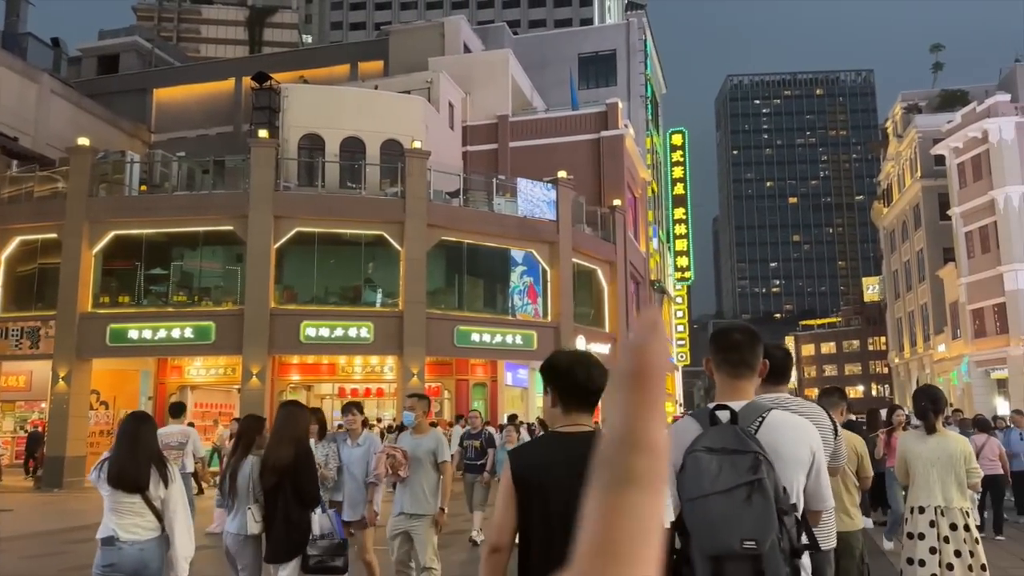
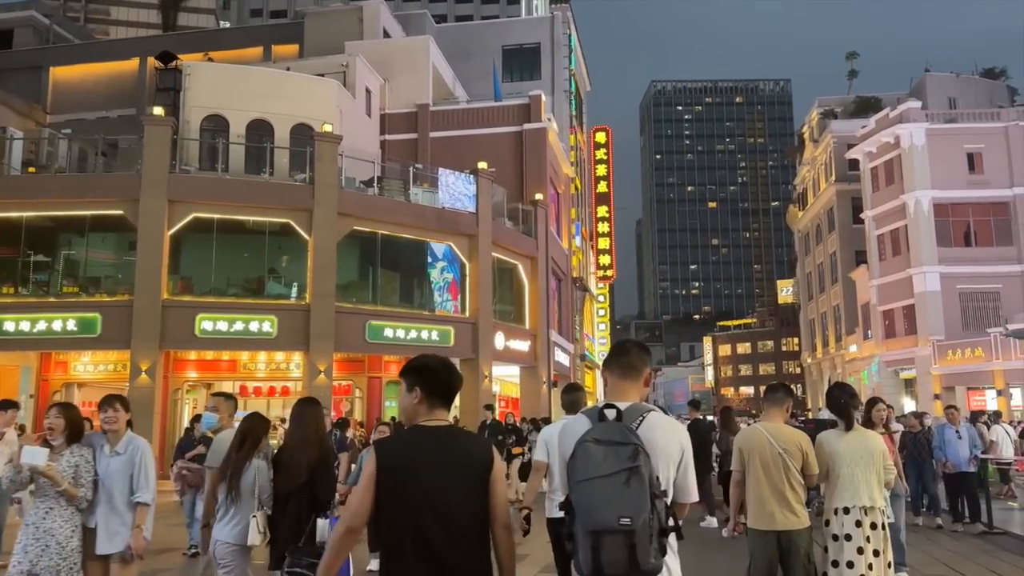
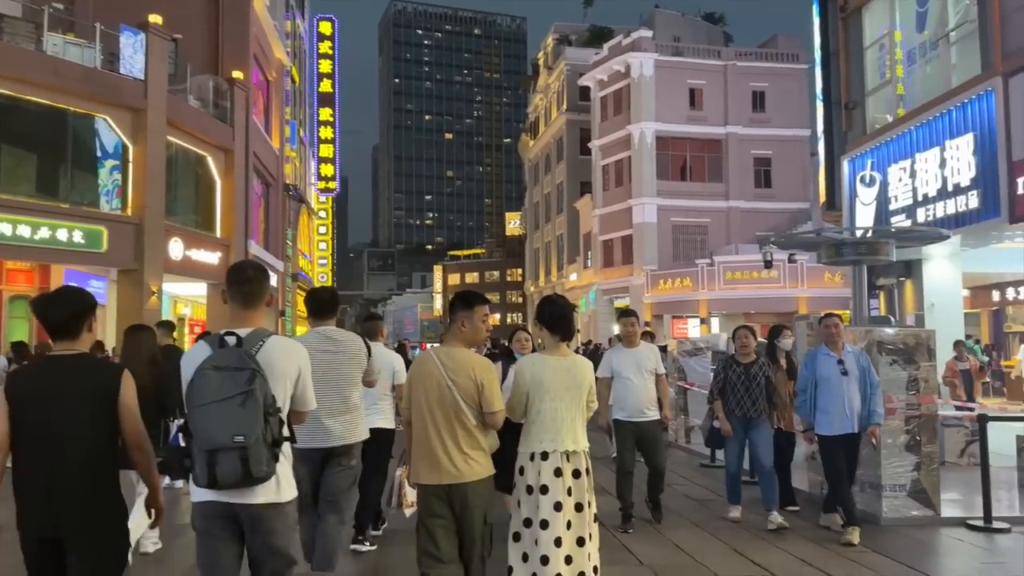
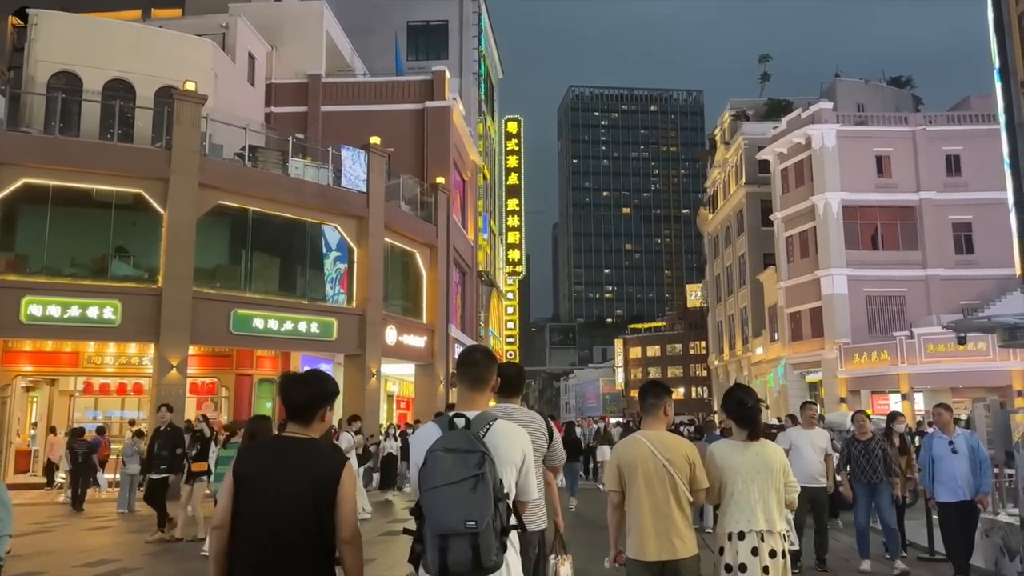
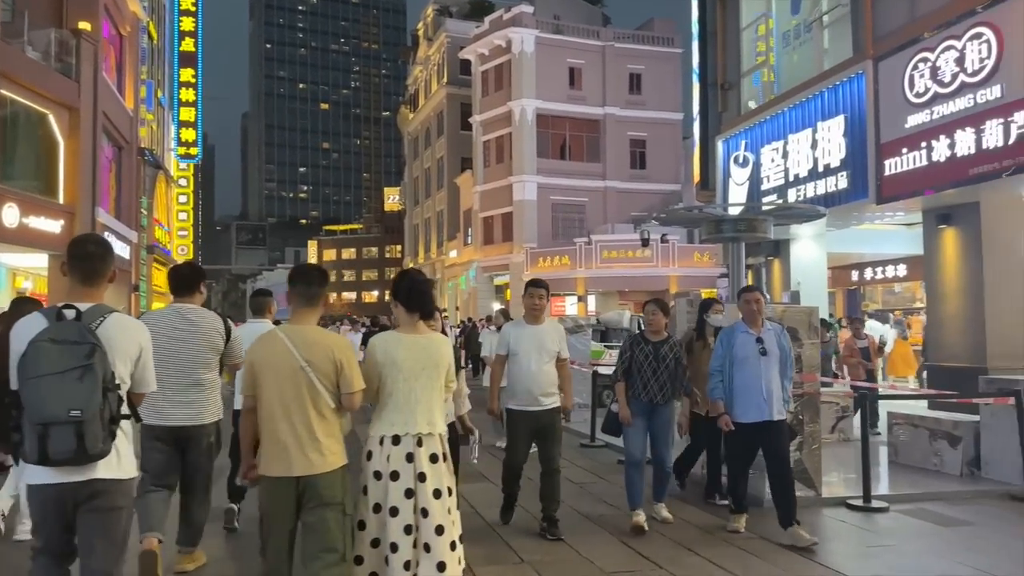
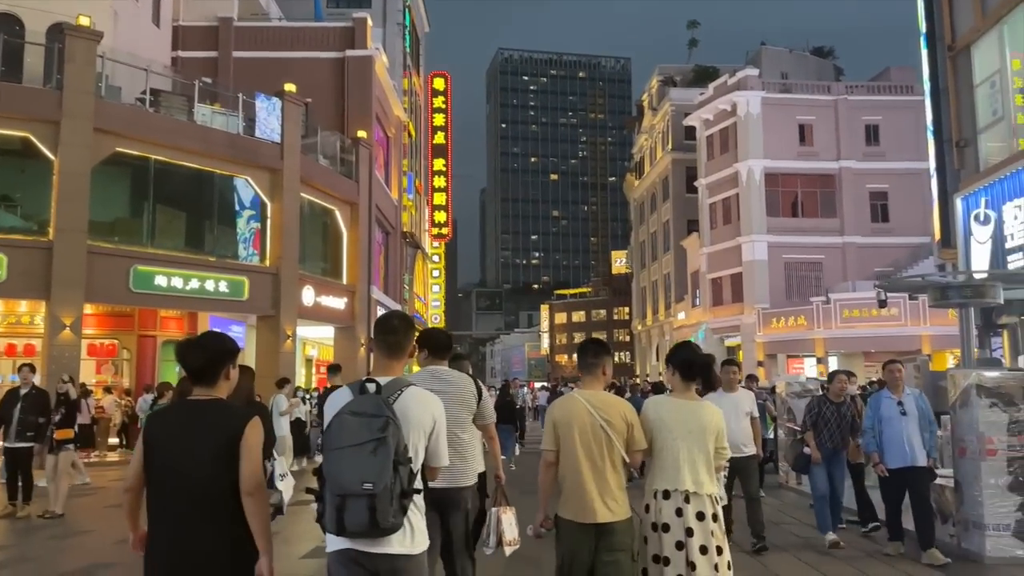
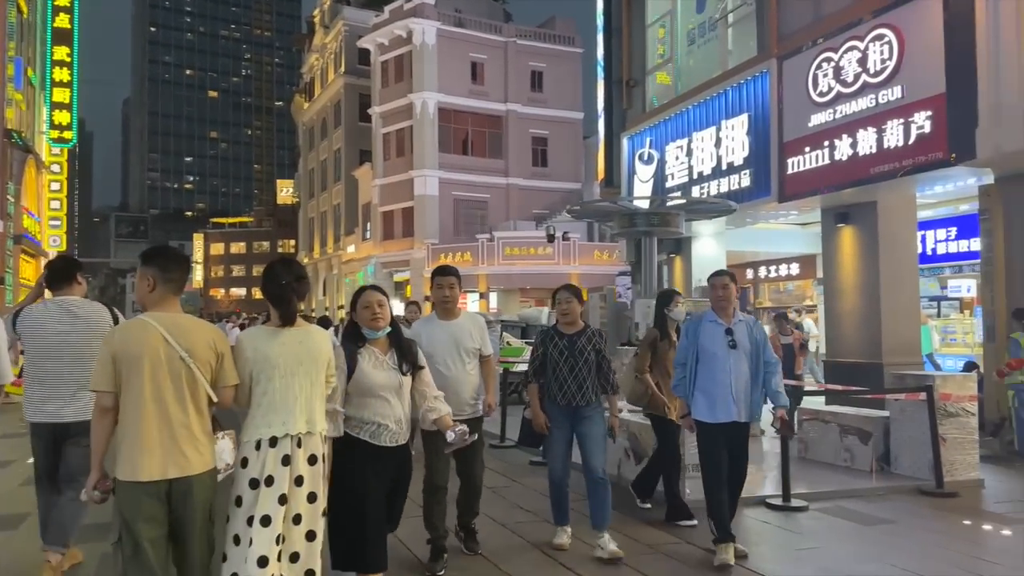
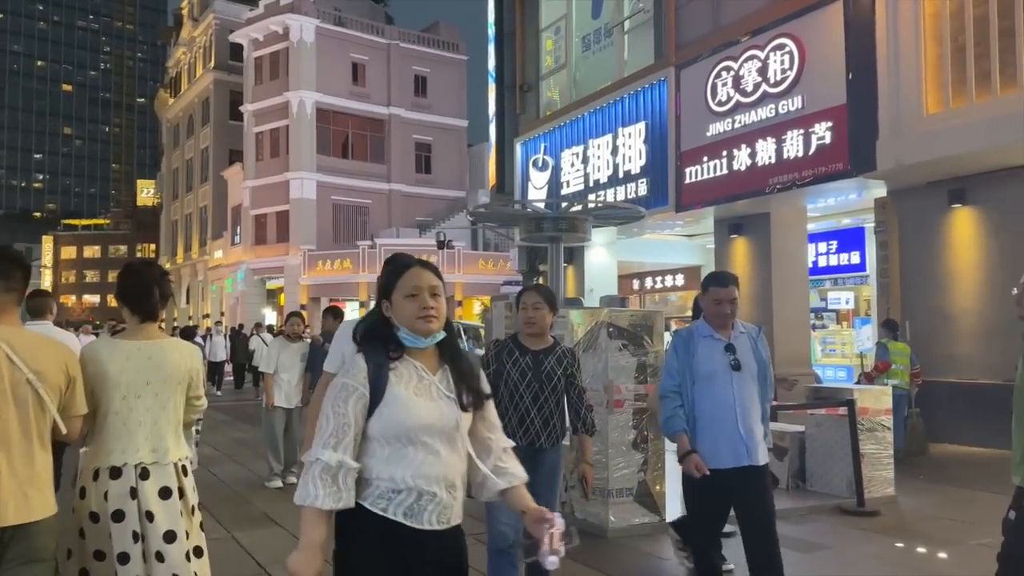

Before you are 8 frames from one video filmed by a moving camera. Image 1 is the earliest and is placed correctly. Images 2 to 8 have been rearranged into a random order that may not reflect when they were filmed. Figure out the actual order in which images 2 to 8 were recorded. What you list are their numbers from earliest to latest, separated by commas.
2, 4, 6, 3, 5, 7, 8
